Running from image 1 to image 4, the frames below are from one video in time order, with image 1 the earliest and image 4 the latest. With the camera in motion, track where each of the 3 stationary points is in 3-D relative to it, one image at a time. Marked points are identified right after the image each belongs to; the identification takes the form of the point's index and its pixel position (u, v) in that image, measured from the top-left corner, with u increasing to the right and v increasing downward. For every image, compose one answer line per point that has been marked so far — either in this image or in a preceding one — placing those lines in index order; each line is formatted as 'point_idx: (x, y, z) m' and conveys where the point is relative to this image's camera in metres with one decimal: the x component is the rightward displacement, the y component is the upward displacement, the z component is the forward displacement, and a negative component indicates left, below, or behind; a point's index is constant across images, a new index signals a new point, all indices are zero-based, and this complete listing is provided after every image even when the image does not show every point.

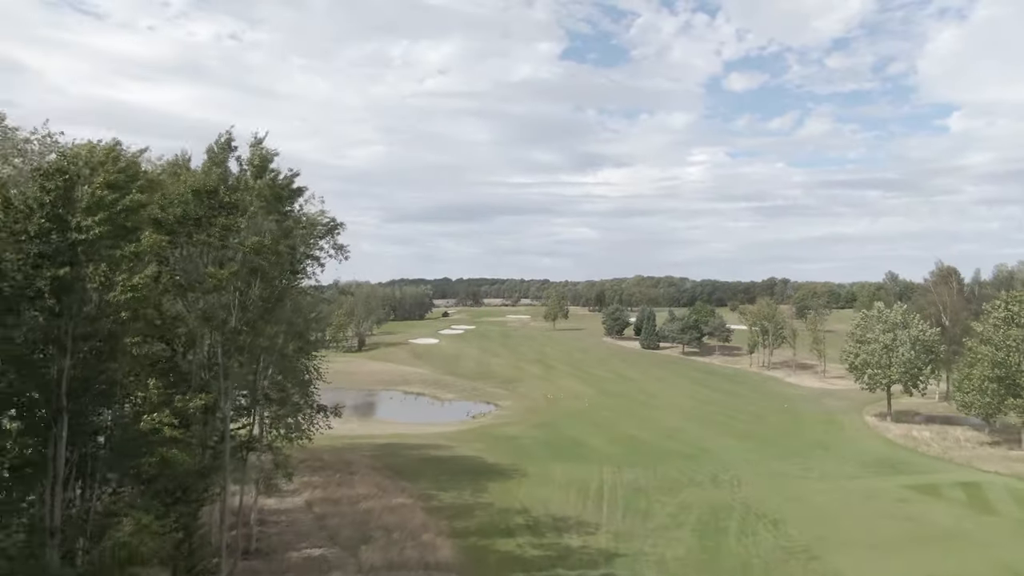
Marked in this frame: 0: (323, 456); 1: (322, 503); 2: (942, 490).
0: (-6.9, -6.1, +19.7) m
1: (-5.3, -6.0, +15.1) m
2: (+15.3, -7.2, +19.3) m
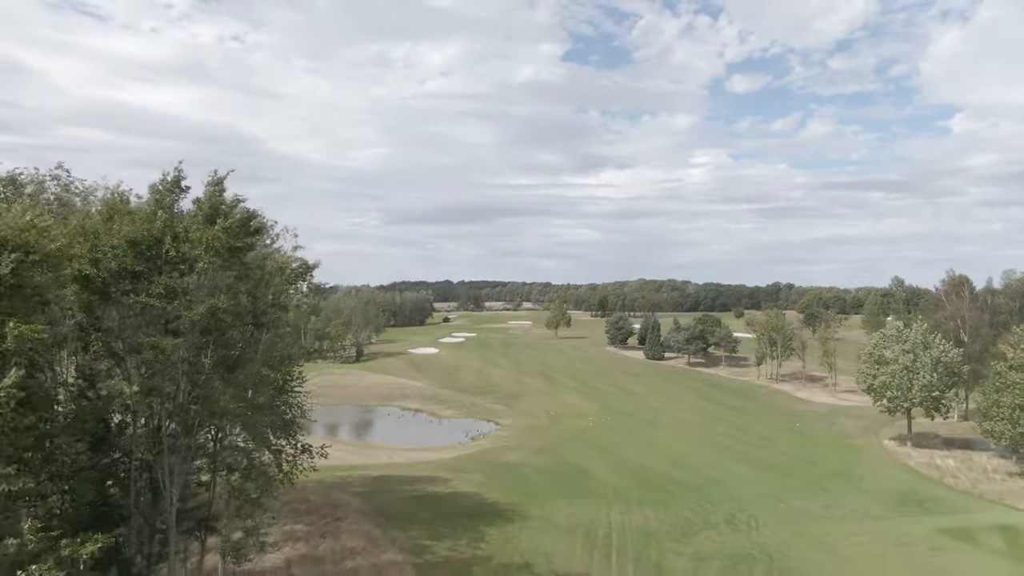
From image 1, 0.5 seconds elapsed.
0: (-6.9, -7.0, +18.3) m
1: (-5.3, -6.9, +13.7) m
2: (+15.3, -8.1, +17.8) m
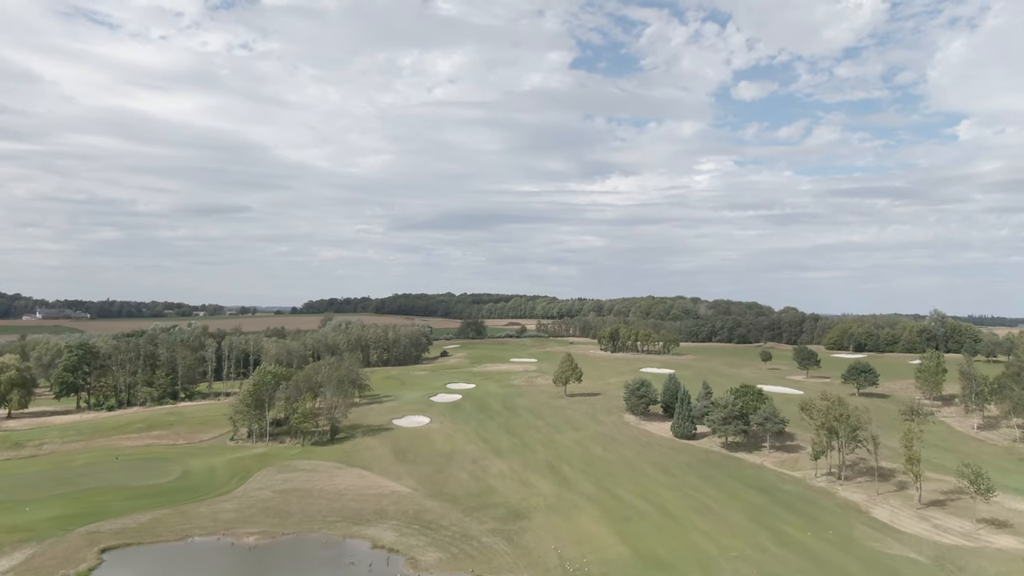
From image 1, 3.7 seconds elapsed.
0: (-7.0, -12.9, +8.5) m
1: (-5.4, -12.7, +3.8) m
2: (+15.2, -14.1, +7.8) m
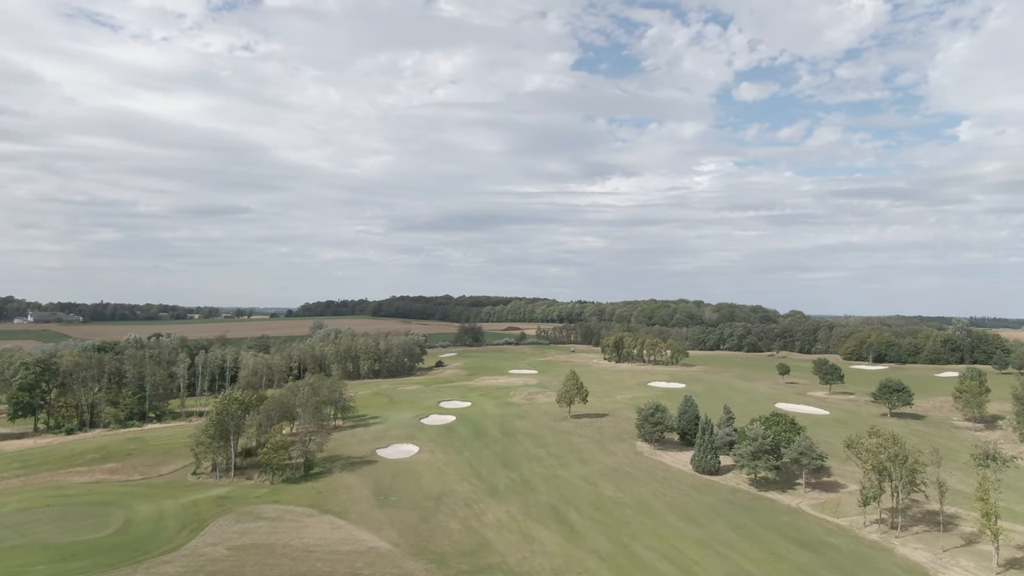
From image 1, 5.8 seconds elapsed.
0: (-7.1, -14.1, +2.1) m
1: (-5.6, -13.9, -2.5) m
2: (+15.1, -15.3, +1.4) m
